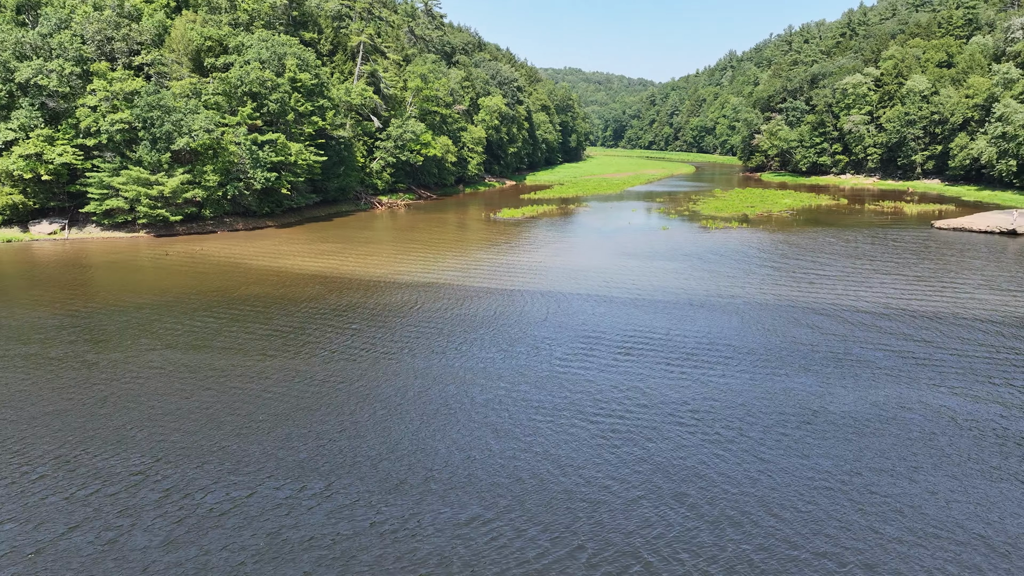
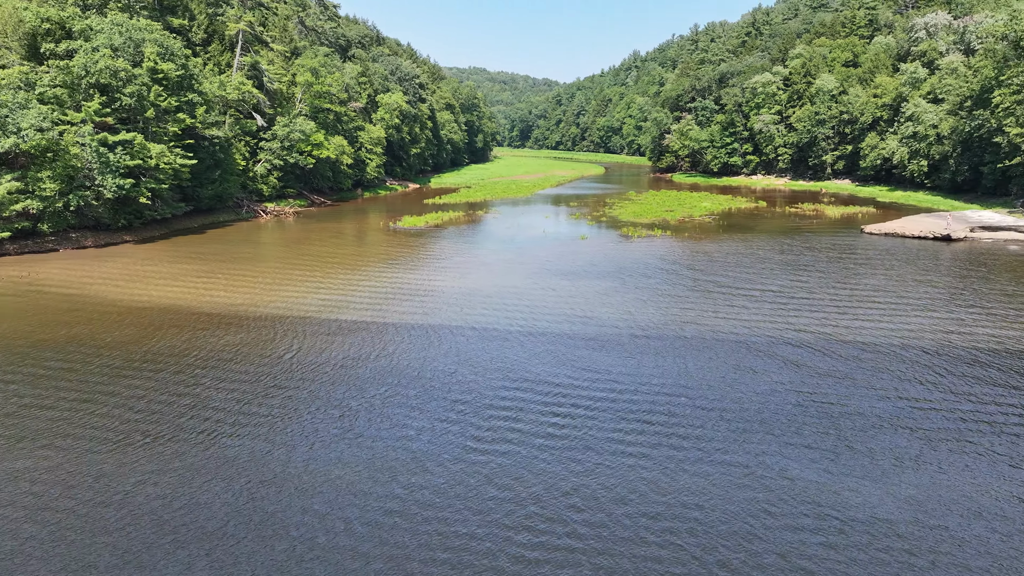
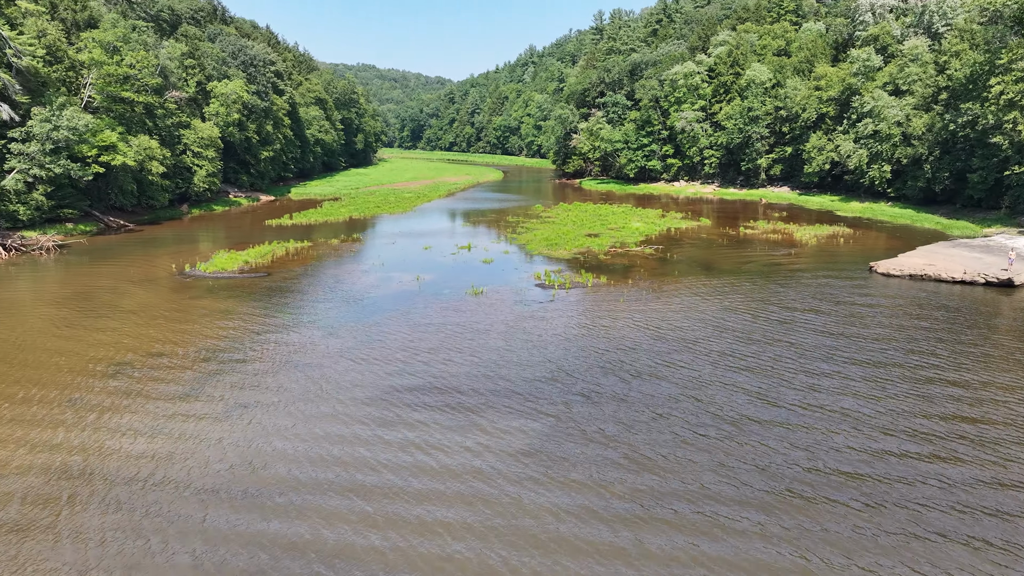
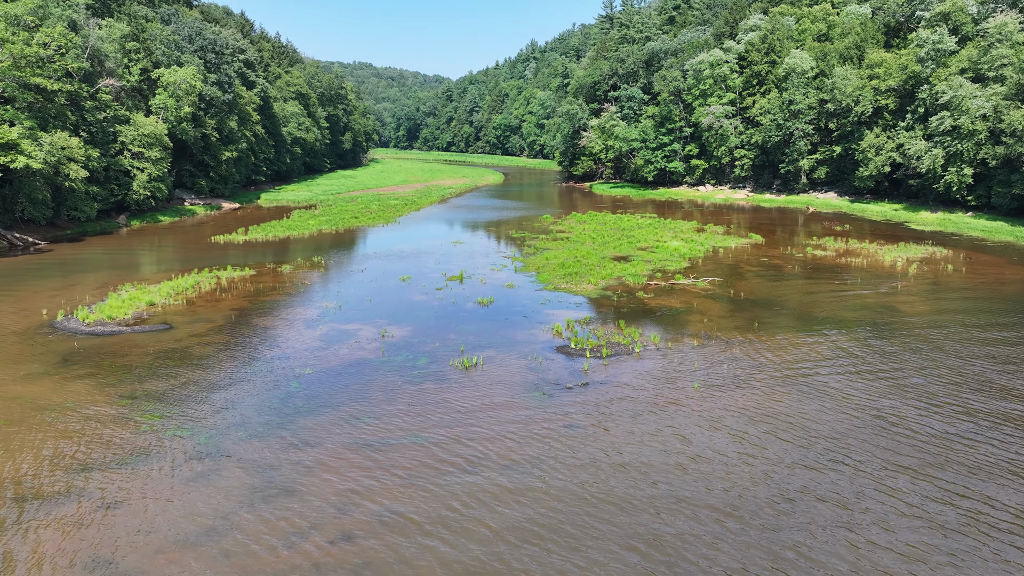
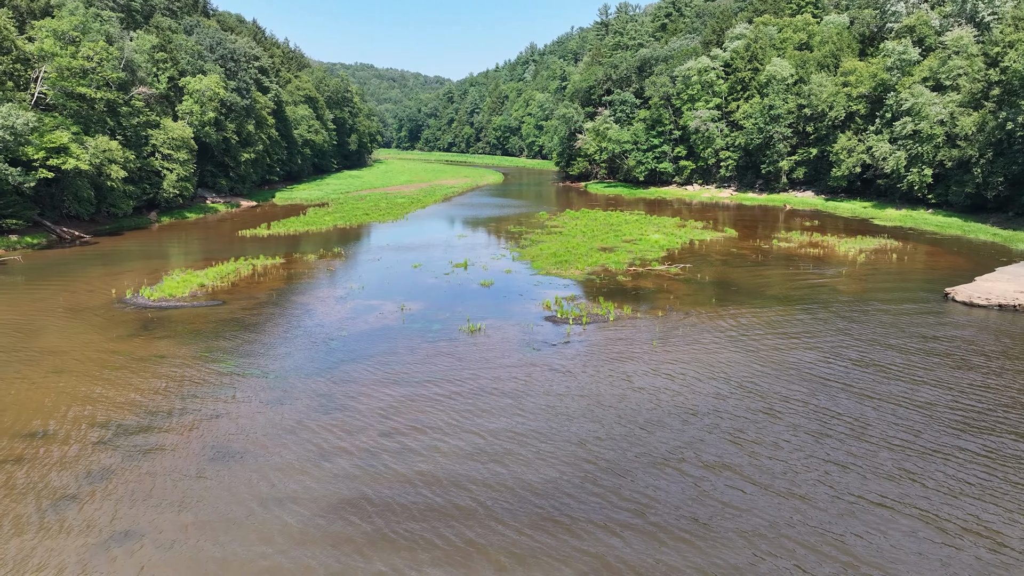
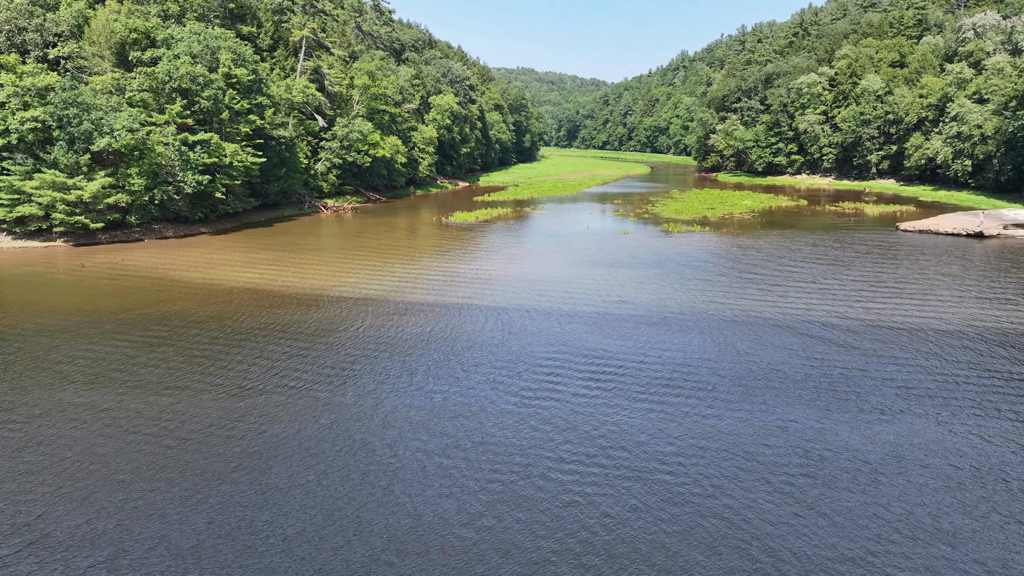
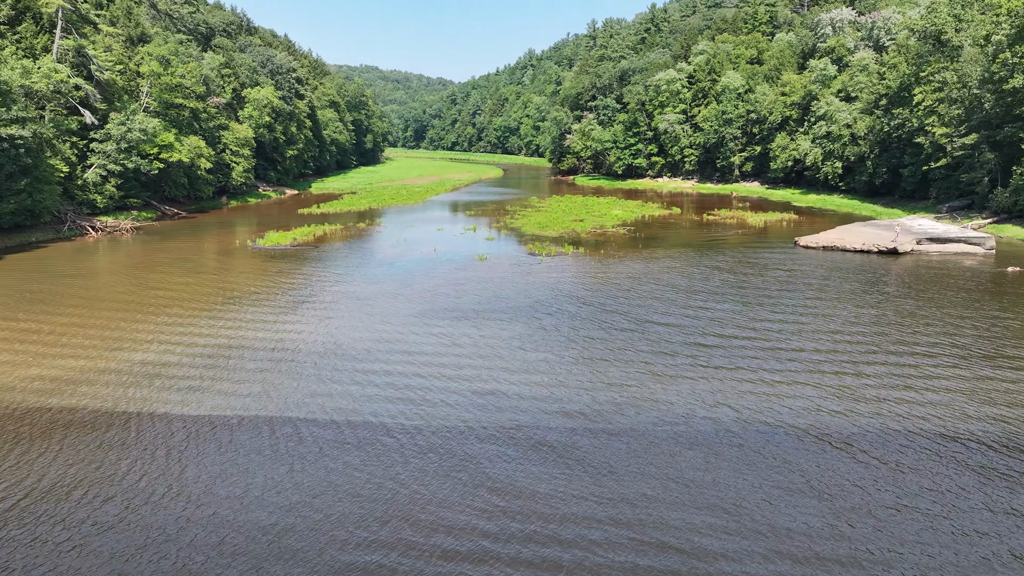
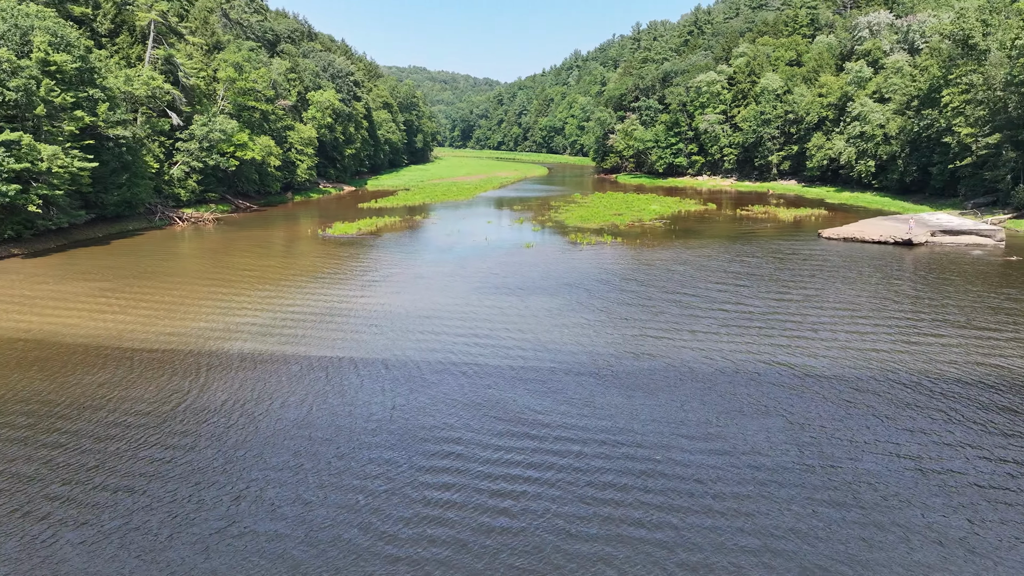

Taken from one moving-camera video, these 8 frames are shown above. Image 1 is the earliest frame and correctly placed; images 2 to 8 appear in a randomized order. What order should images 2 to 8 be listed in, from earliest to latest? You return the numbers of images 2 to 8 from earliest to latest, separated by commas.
6, 2, 8, 7, 3, 5, 4
